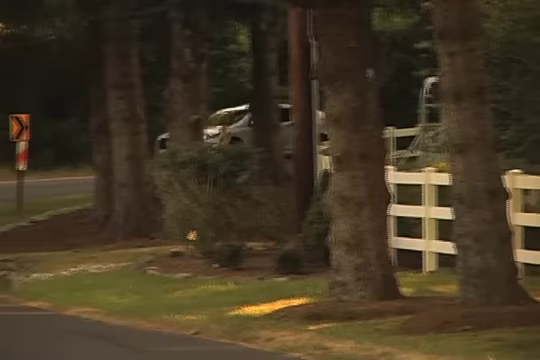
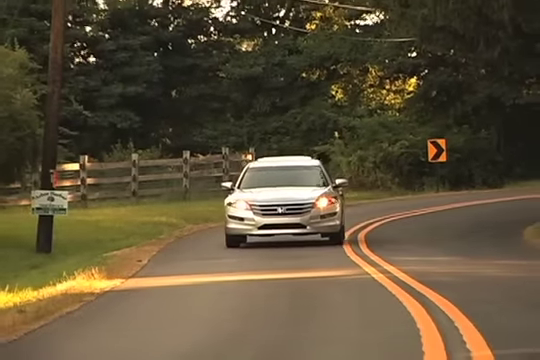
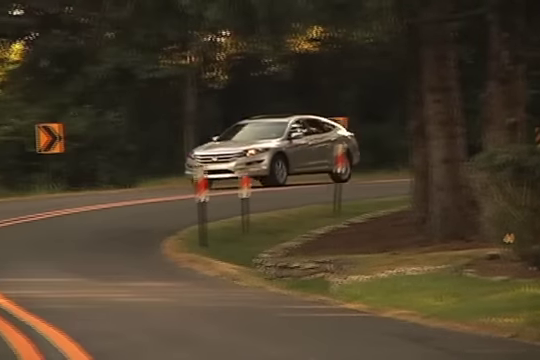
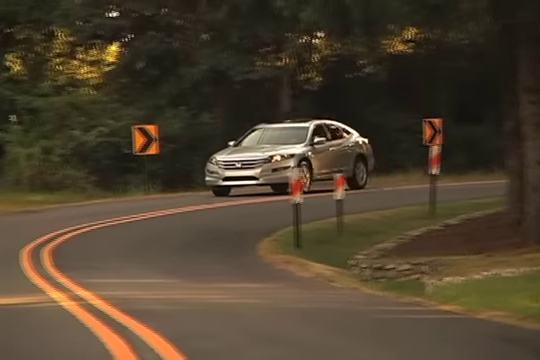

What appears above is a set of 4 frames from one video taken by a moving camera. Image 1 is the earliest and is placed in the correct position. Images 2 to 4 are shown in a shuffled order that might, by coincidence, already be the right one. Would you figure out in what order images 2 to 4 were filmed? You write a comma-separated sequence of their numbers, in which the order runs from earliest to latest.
3, 4, 2
